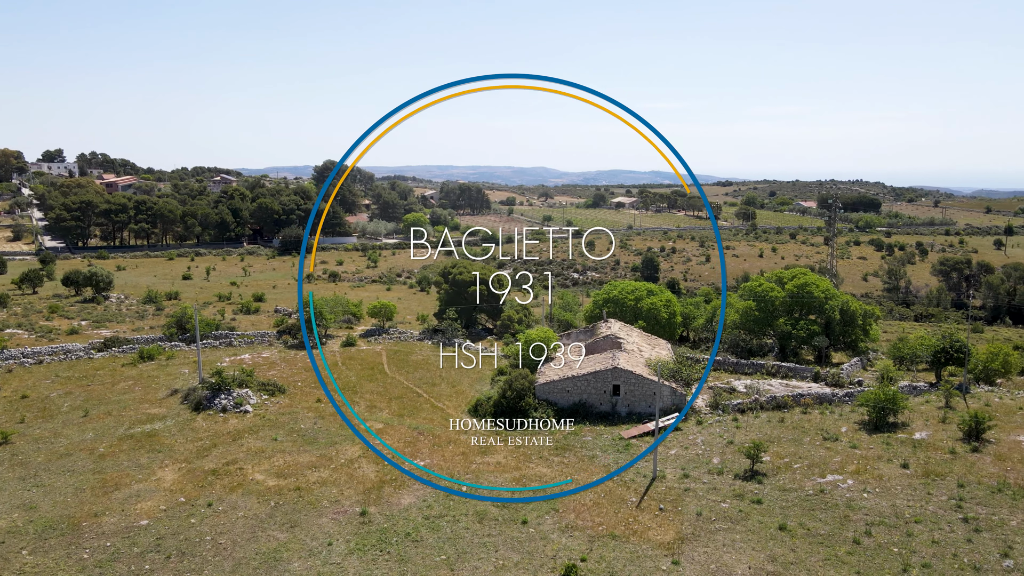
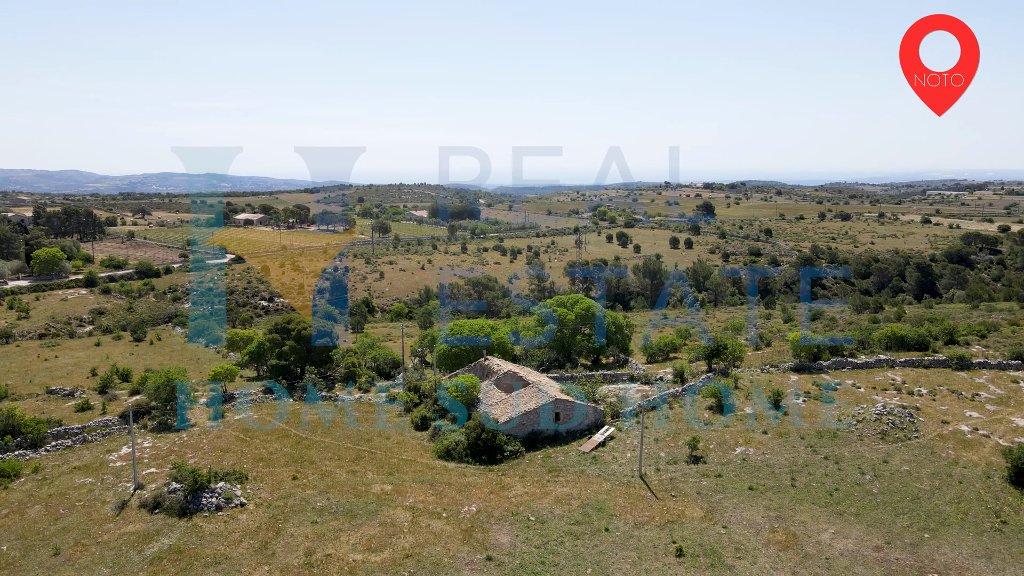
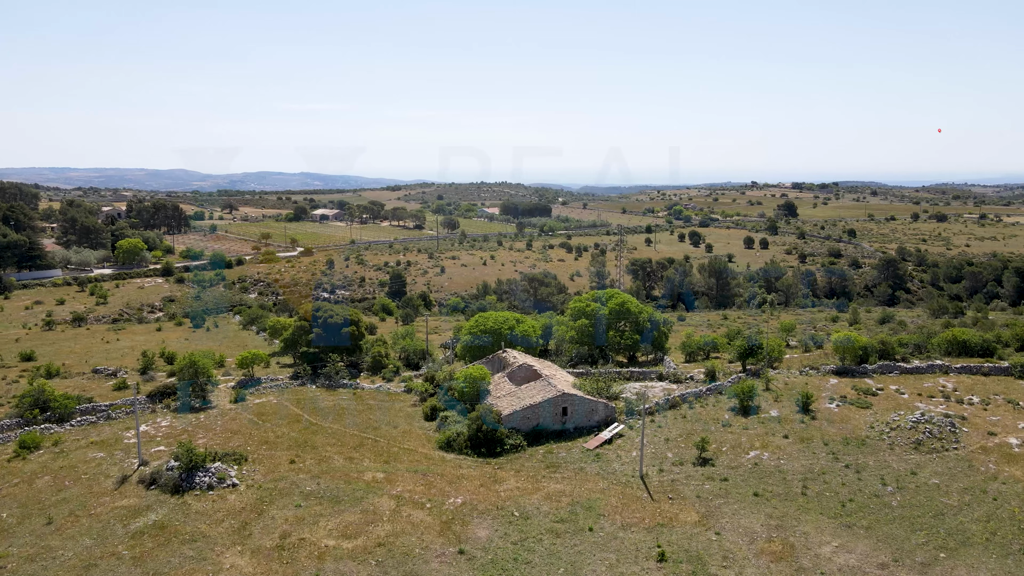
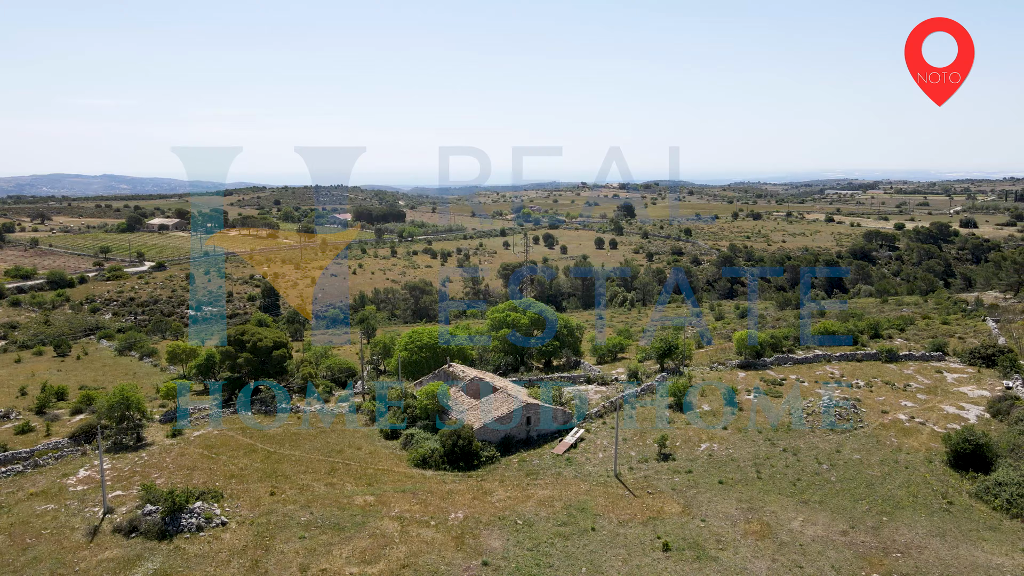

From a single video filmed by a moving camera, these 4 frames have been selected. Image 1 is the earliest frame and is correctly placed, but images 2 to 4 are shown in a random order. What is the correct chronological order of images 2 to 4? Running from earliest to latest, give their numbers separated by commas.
3, 2, 4
